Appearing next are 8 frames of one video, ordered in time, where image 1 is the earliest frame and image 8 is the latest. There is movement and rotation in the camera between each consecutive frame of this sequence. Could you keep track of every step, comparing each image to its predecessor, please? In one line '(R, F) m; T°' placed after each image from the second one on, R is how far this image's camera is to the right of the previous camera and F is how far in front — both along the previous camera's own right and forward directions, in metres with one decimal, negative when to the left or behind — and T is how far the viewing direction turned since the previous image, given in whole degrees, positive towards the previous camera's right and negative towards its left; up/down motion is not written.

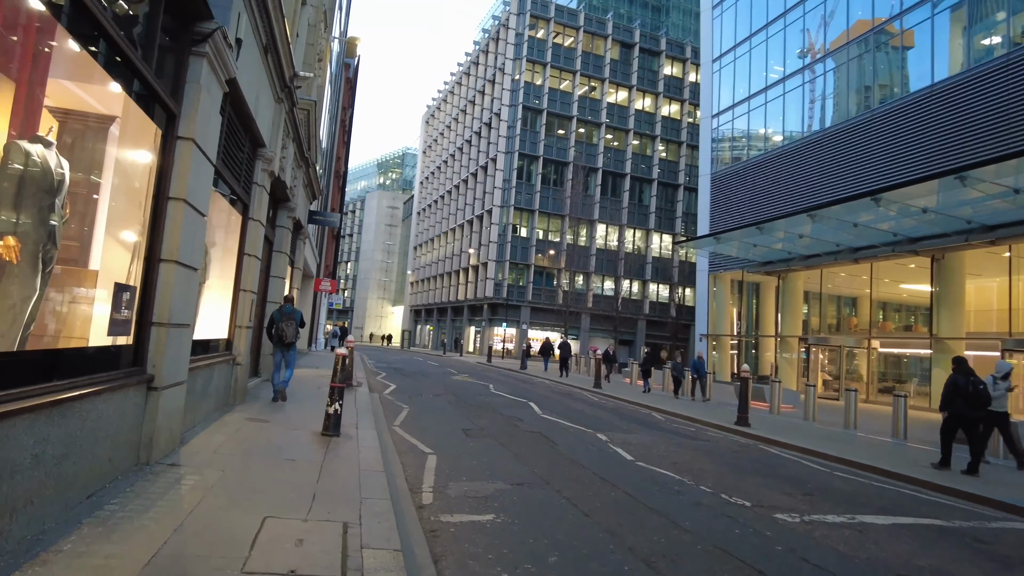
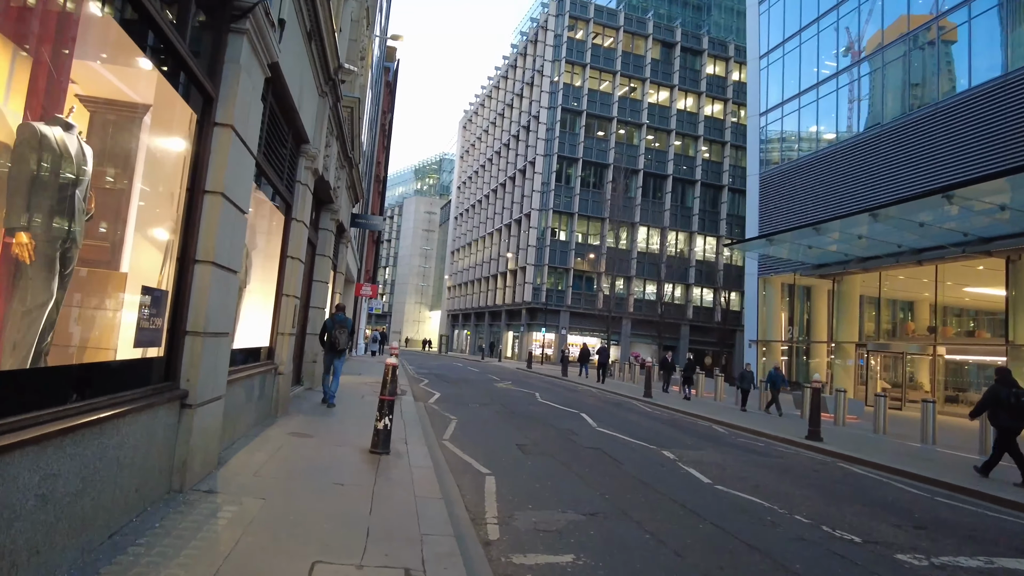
(-0.3, +0.7) m; -3°
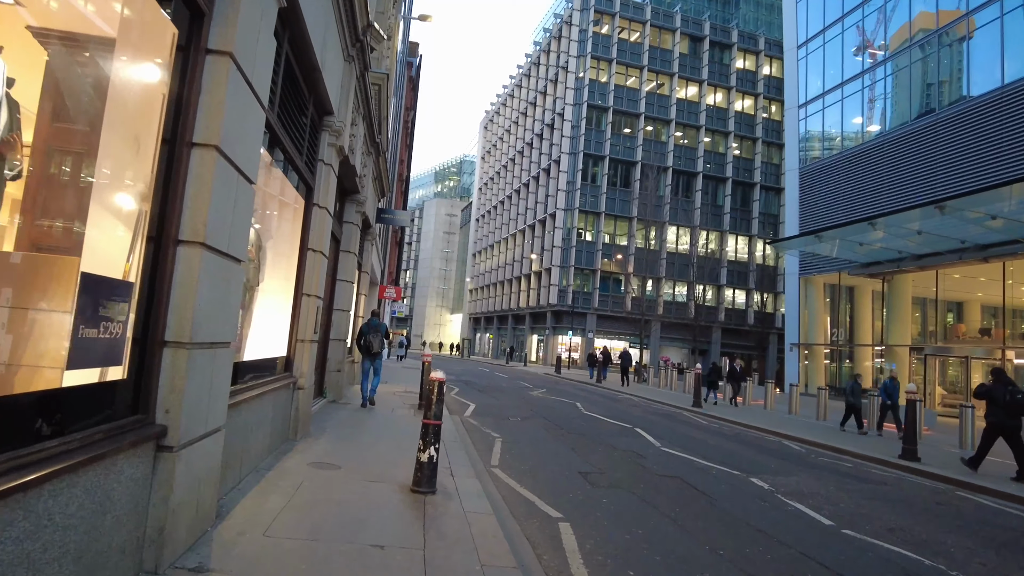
(-0.5, +1.5) m; -2°
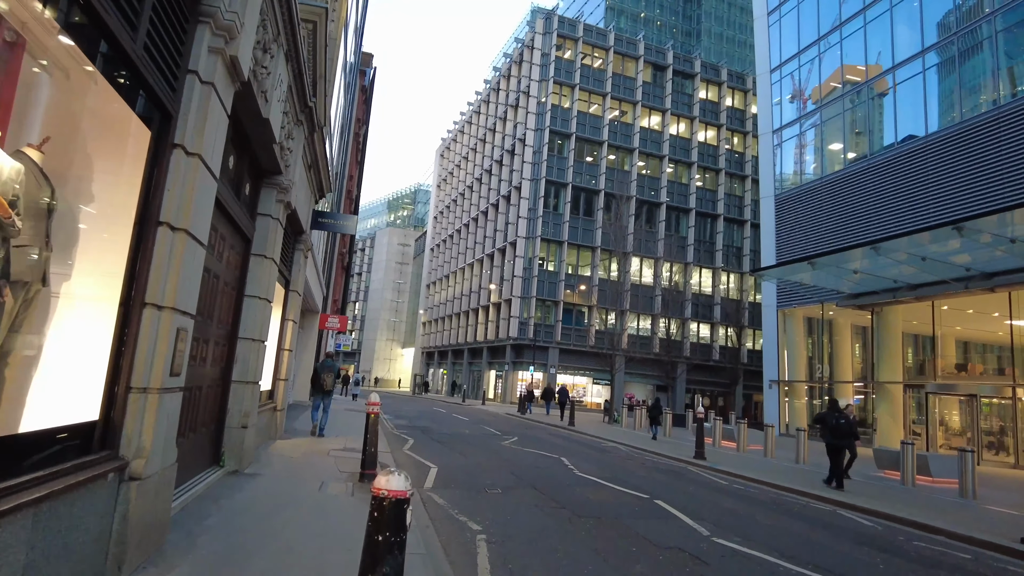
(-0.4, +3.2) m; +4°
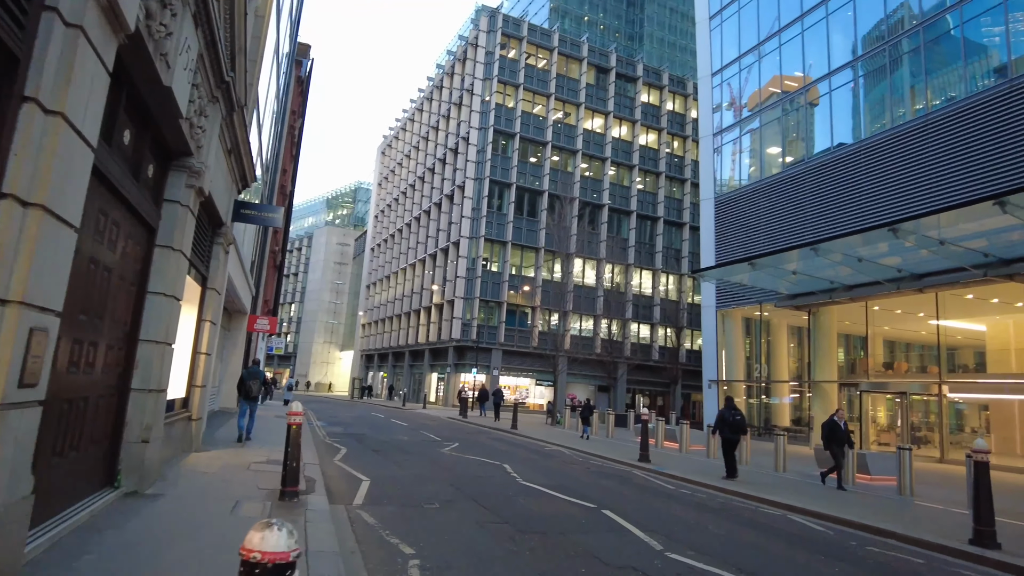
(0.0, +0.6) m; +5°
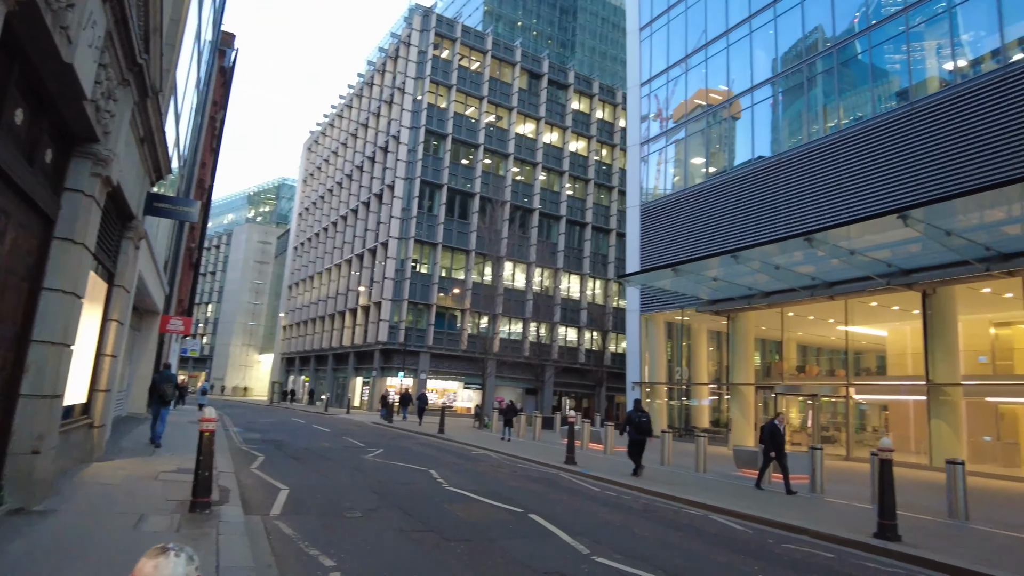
(0.0, +0.1) m; +6°
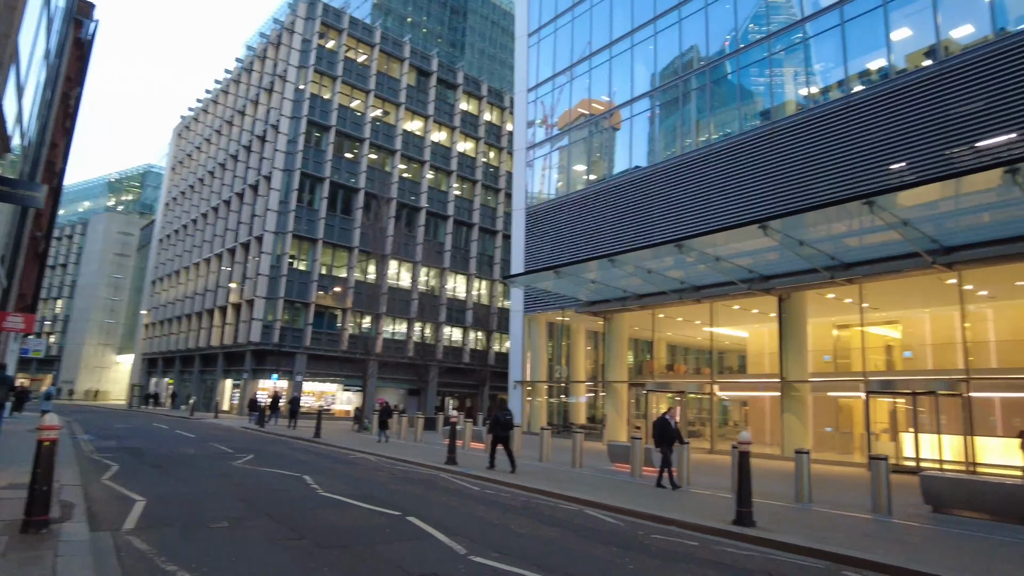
(0.0, 0.0) m; +10°
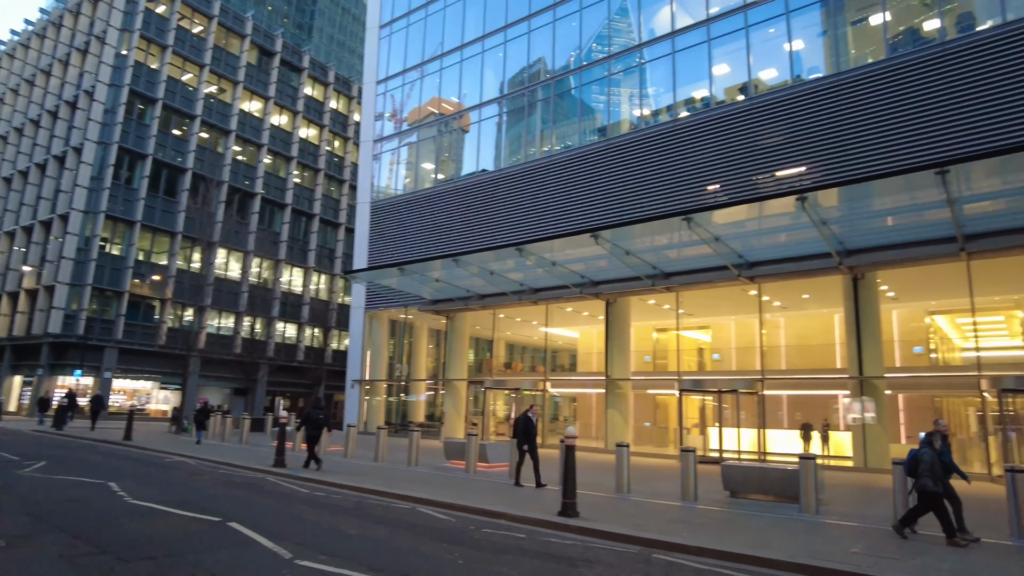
(0.0, -0.1) m; +14°
